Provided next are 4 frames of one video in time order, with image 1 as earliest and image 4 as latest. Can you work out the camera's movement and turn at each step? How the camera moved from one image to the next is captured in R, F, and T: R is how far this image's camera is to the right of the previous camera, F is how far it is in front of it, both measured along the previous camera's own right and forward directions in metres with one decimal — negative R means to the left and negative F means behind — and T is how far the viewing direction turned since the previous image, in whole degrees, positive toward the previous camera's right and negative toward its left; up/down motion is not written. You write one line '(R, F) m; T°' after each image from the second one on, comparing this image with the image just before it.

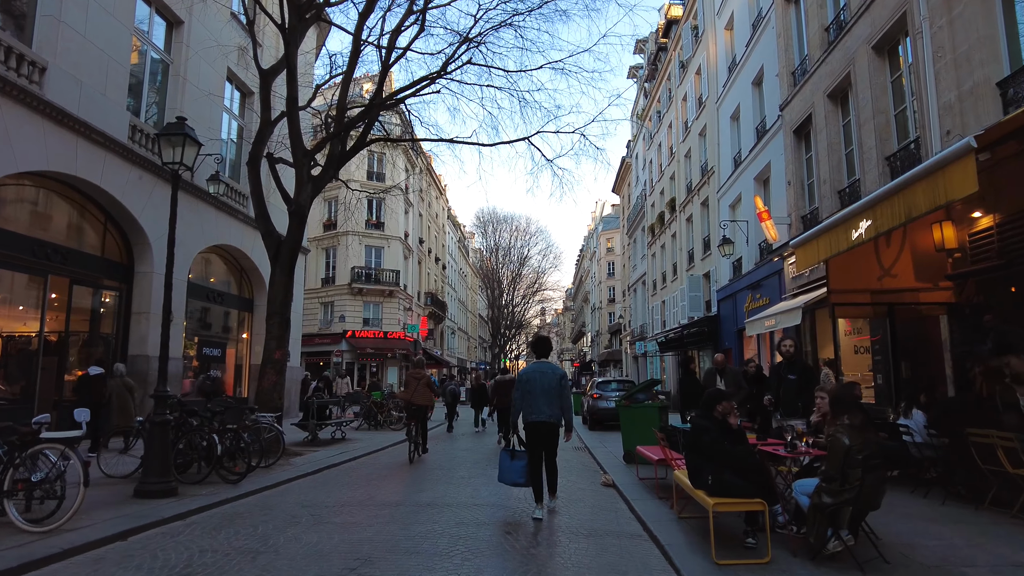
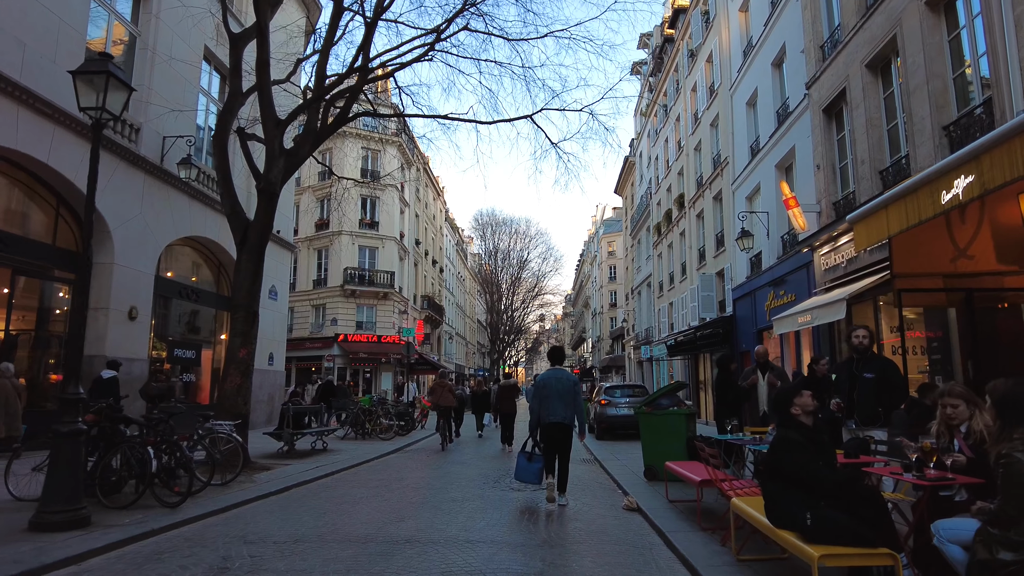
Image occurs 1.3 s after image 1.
(0.0, +1.4) m; 0°
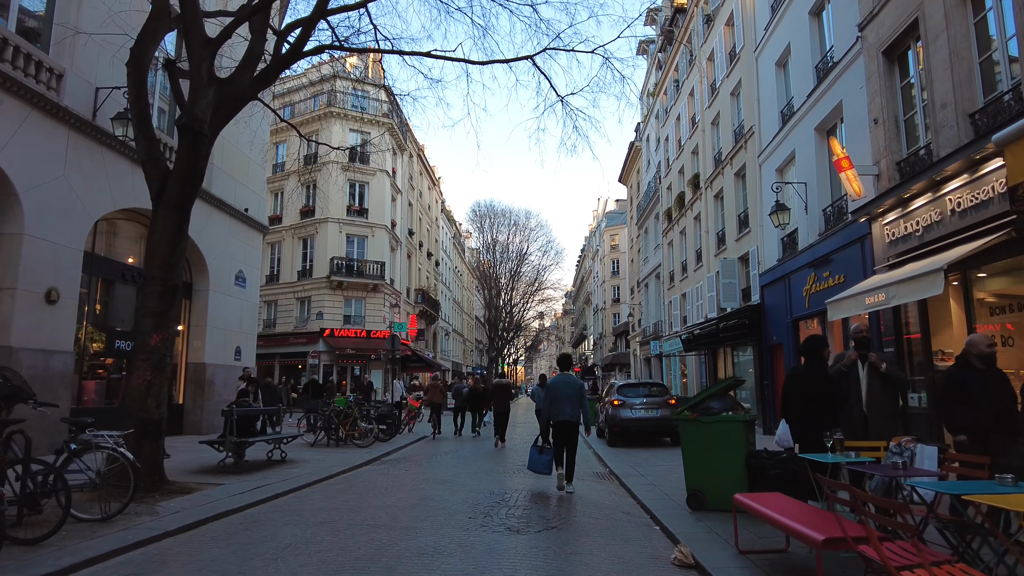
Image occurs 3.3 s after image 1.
(0.0, +2.2) m; 0°
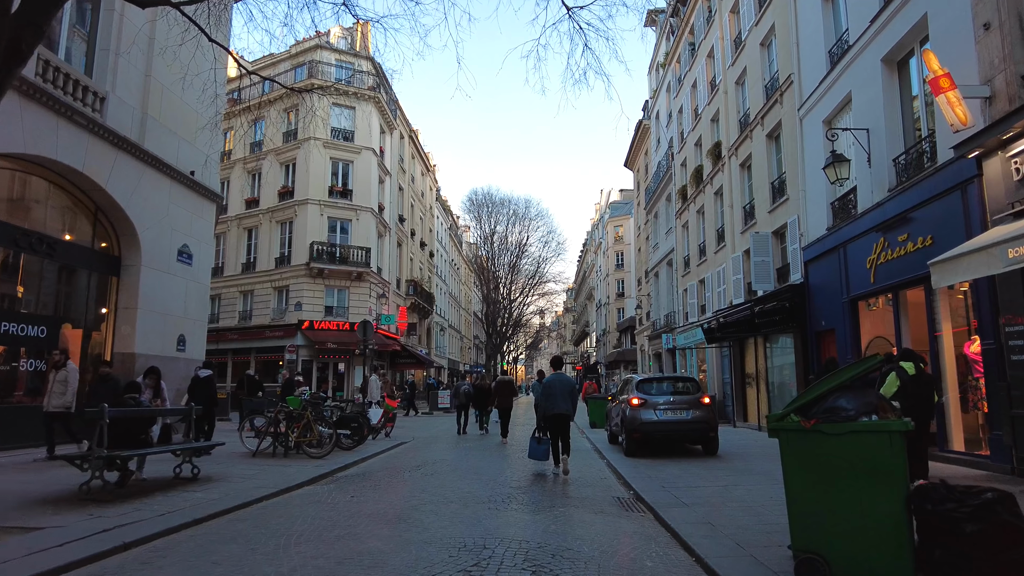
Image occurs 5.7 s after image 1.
(+0.1, +2.7) m; 0°
